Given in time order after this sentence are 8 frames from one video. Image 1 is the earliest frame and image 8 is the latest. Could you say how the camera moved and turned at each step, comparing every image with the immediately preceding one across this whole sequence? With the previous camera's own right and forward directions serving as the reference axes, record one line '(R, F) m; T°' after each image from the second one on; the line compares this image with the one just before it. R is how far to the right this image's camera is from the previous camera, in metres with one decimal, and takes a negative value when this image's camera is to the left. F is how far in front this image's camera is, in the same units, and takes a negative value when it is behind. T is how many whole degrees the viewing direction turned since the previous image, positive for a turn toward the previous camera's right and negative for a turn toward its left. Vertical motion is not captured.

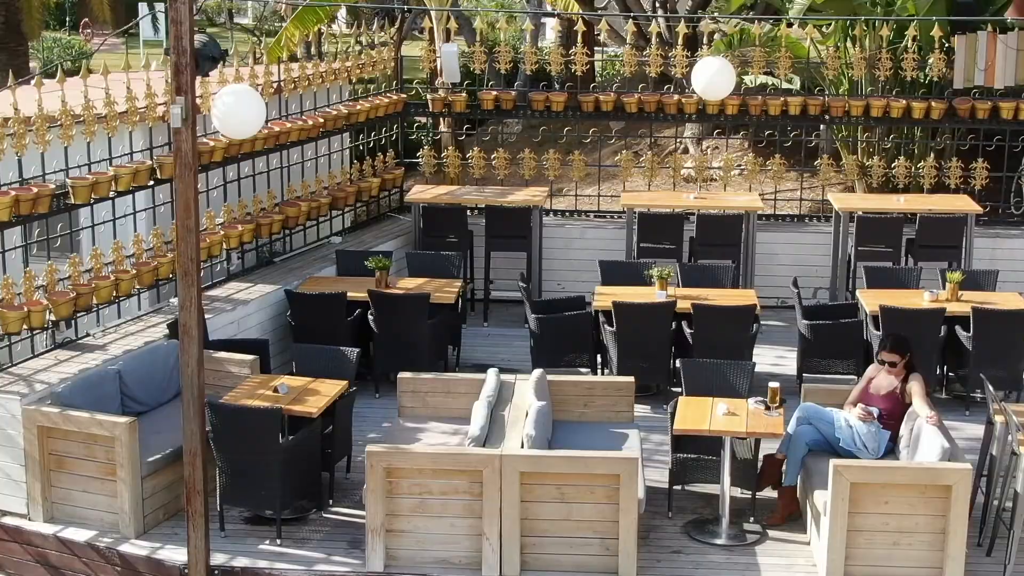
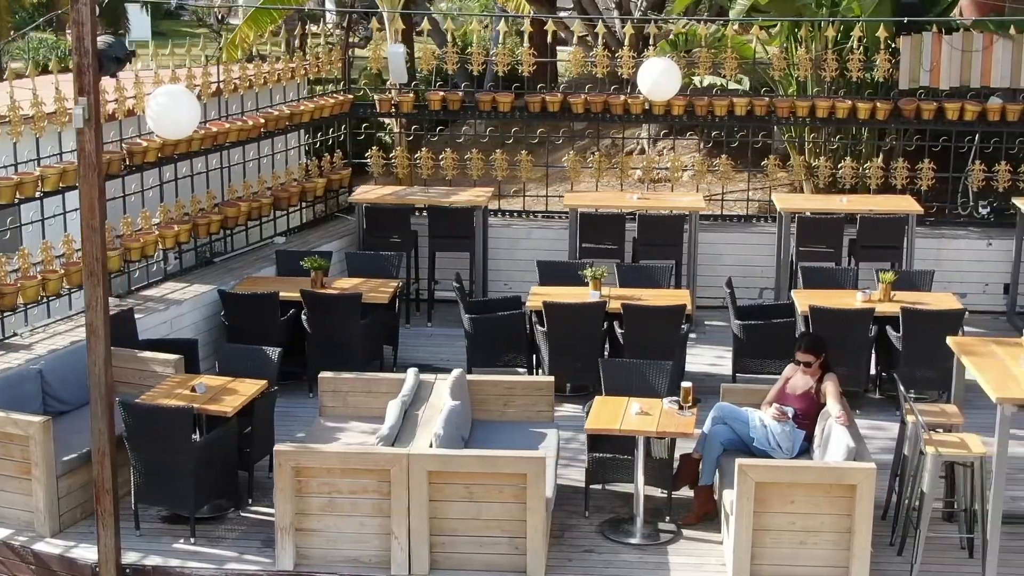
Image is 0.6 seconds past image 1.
(+0.4, 0.0) m; 0°
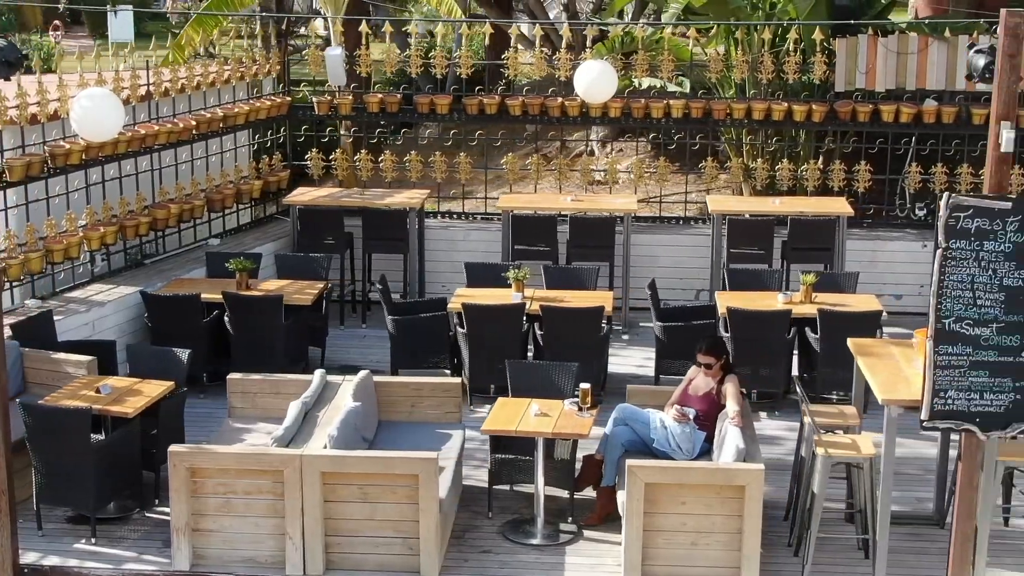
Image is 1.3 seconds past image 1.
(+0.5, 0.0) m; 0°
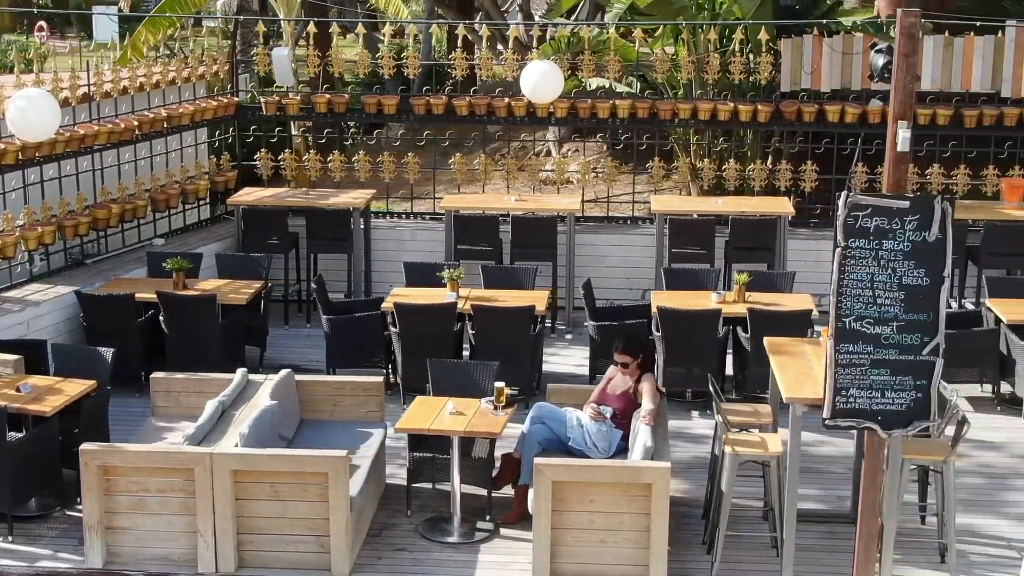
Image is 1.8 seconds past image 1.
(+0.4, 0.0) m; 0°
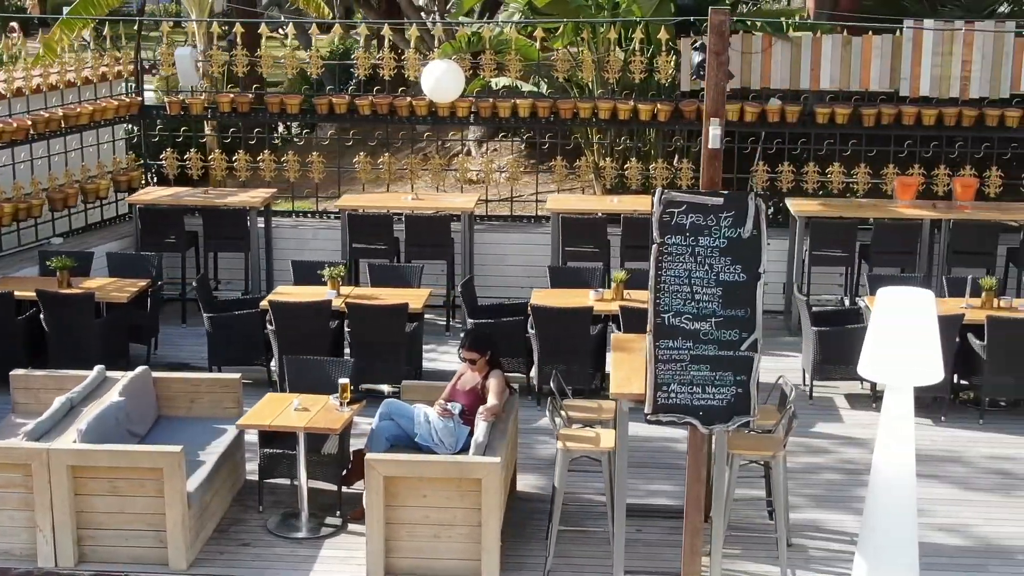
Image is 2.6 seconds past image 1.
(+0.7, 0.0) m; 0°
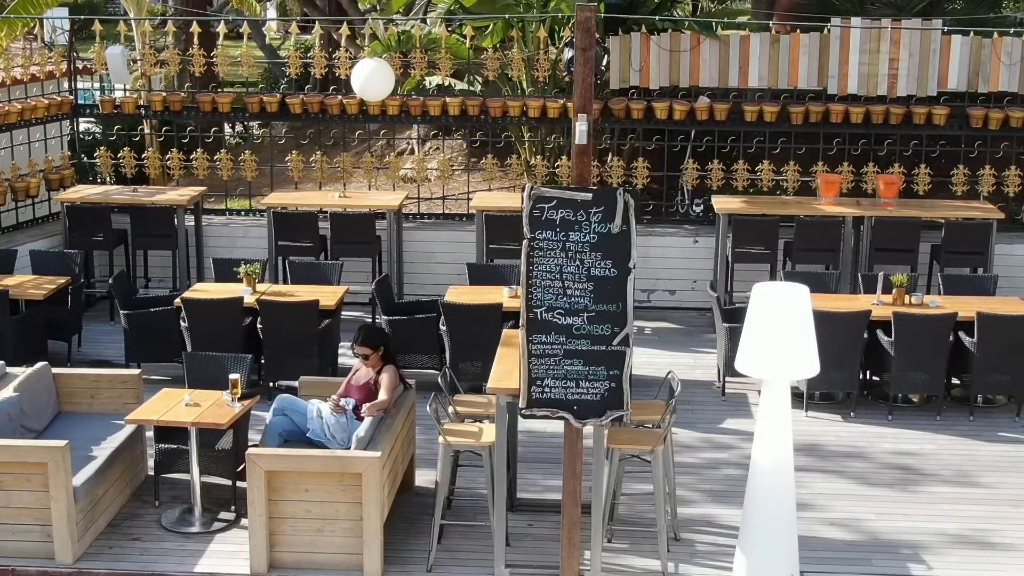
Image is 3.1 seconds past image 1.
(+0.5, 0.0) m; 0°
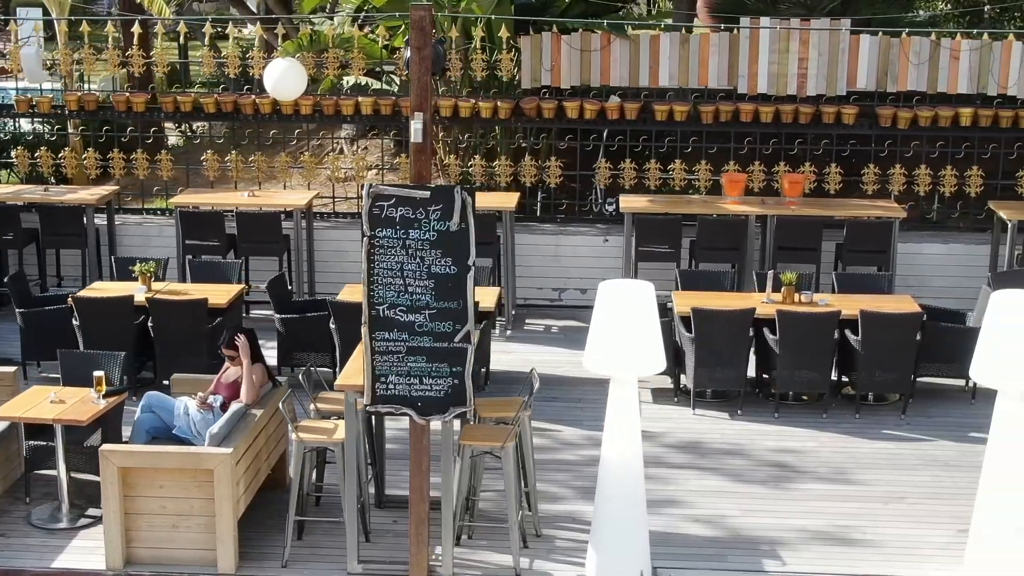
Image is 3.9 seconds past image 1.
(+0.6, 0.0) m; 0°
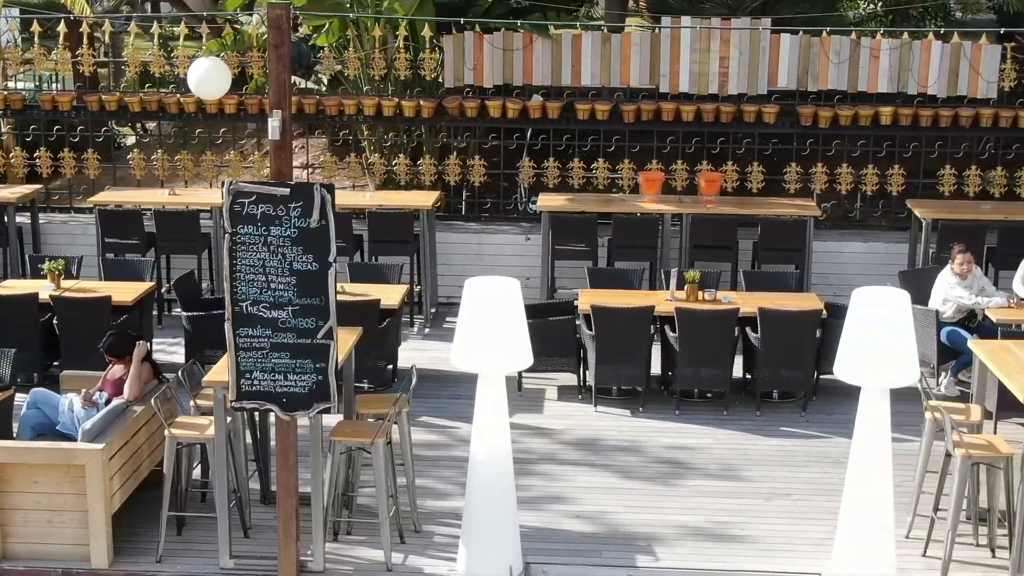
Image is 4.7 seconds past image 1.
(+0.6, 0.0) m; 0°
